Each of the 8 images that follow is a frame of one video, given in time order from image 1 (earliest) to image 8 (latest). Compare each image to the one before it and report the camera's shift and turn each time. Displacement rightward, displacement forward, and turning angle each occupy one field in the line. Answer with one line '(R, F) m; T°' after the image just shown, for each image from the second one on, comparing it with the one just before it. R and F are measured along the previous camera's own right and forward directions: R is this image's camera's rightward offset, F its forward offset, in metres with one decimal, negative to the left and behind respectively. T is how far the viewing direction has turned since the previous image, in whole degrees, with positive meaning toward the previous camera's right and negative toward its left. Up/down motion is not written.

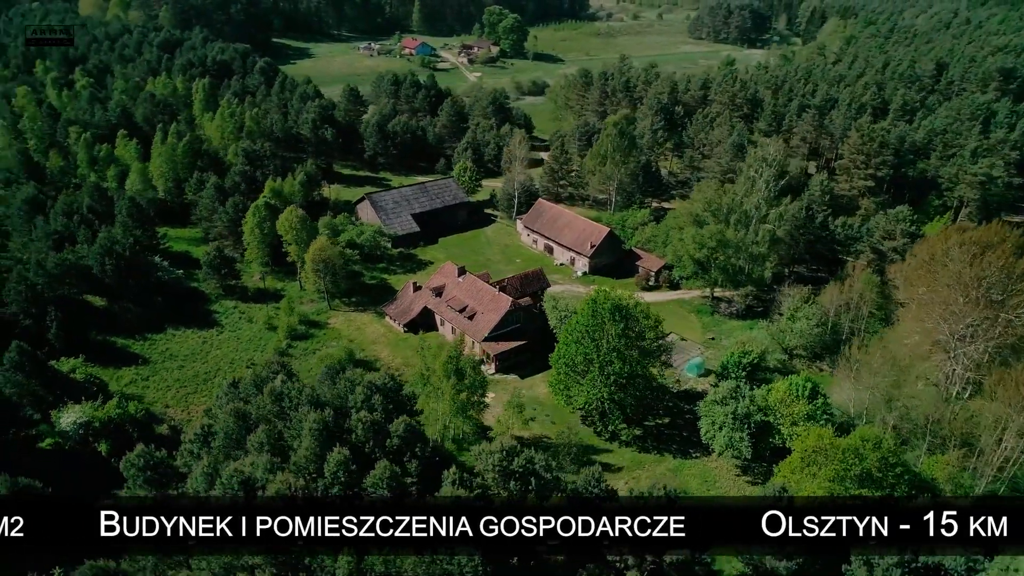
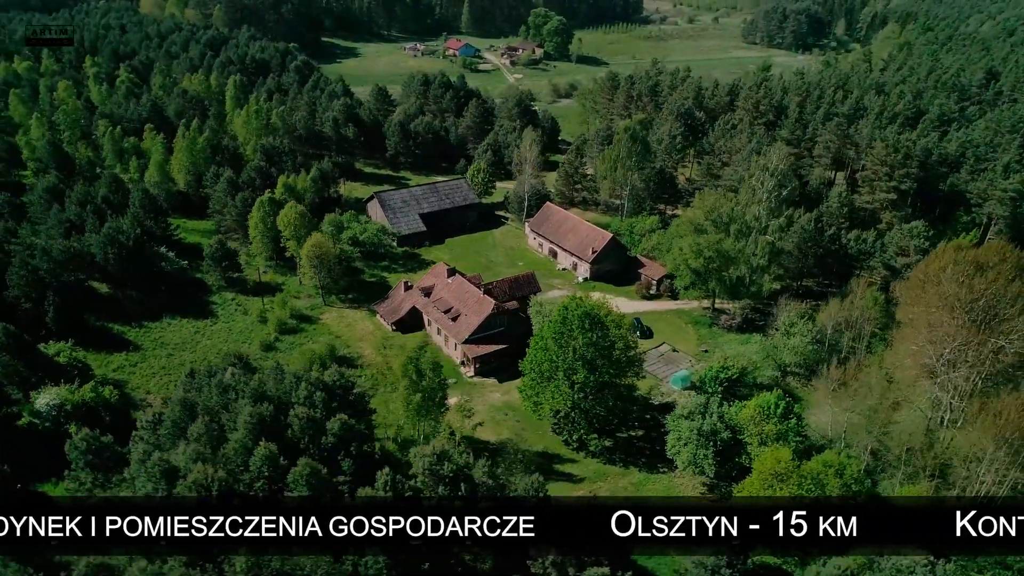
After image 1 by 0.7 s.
(+5.7, +0.6) m; -4°
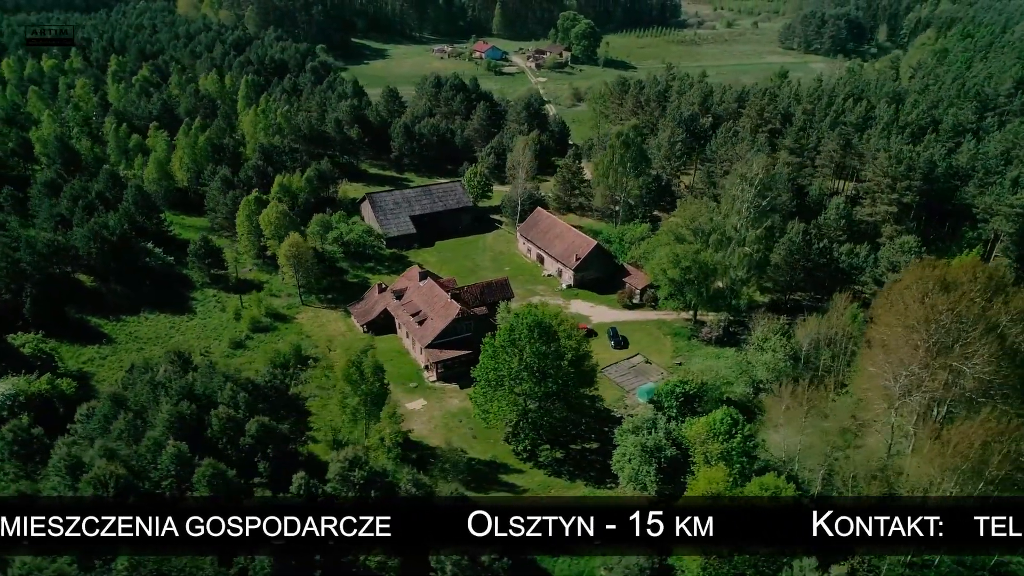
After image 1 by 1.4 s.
(+5.9, +0.8) m; -3°
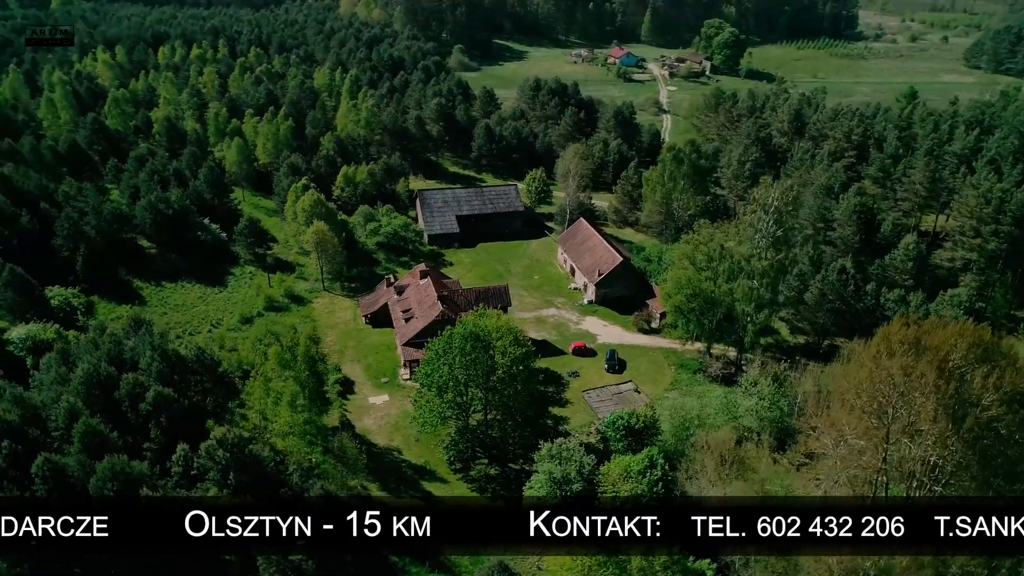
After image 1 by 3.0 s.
(+13.5, +2.7) m; -13°
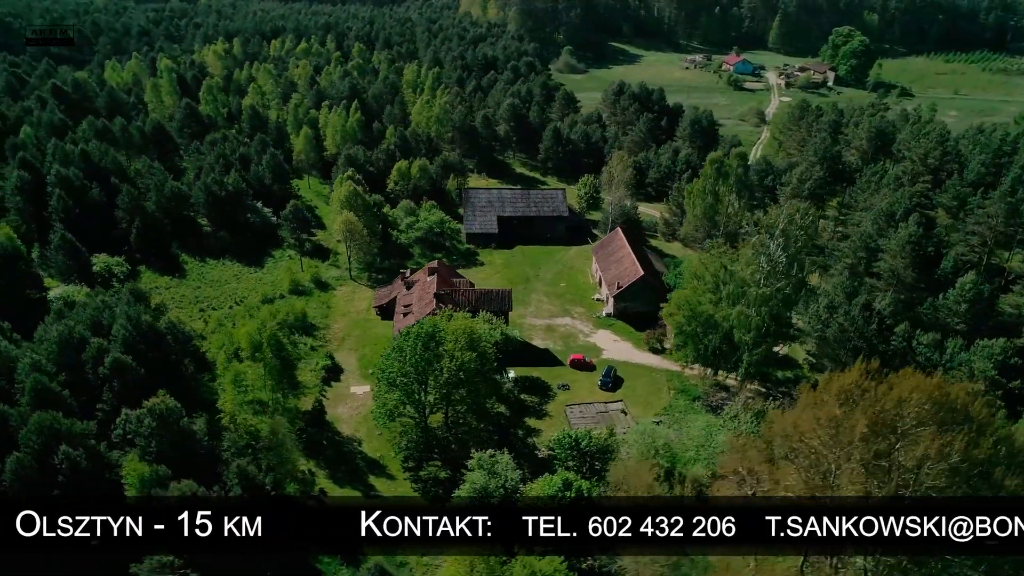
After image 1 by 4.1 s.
(+10.3, +1.9) m; -10°
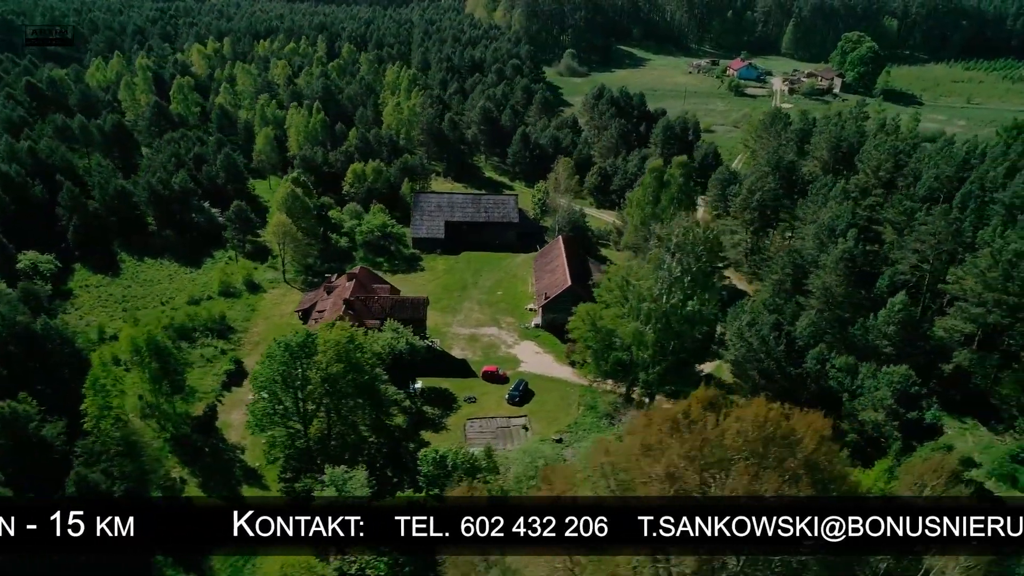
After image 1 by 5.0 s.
(+9.5, +1.7) m; -3°
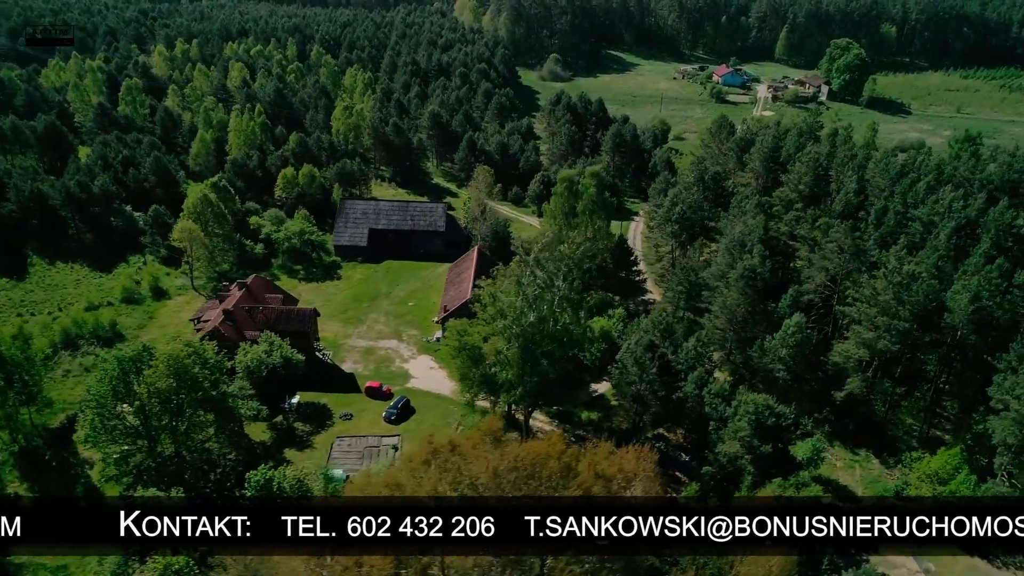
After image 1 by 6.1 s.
(+10.3, +2.3) m; -2°
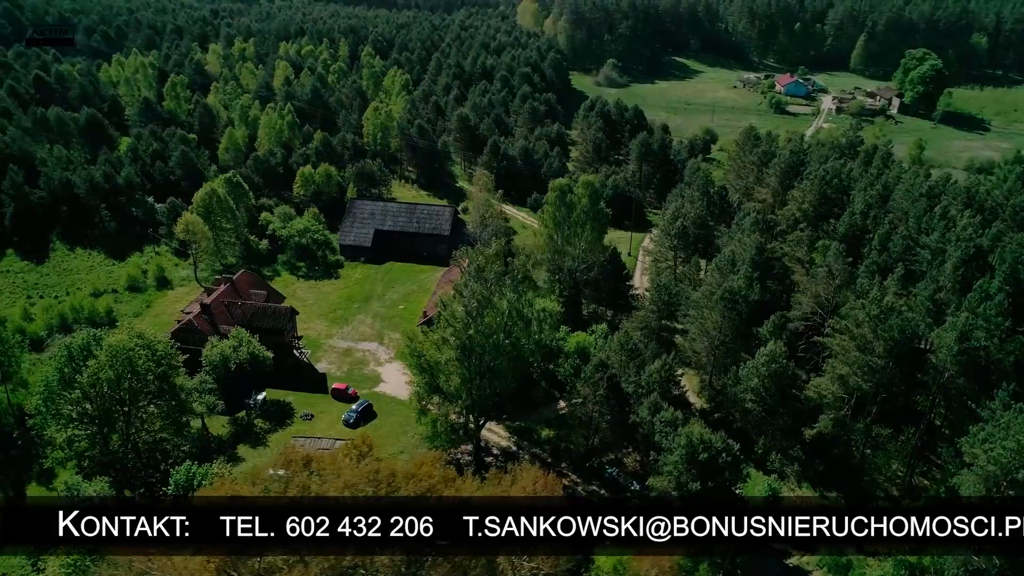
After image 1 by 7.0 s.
(+7.9, +1.8) m; -6°
